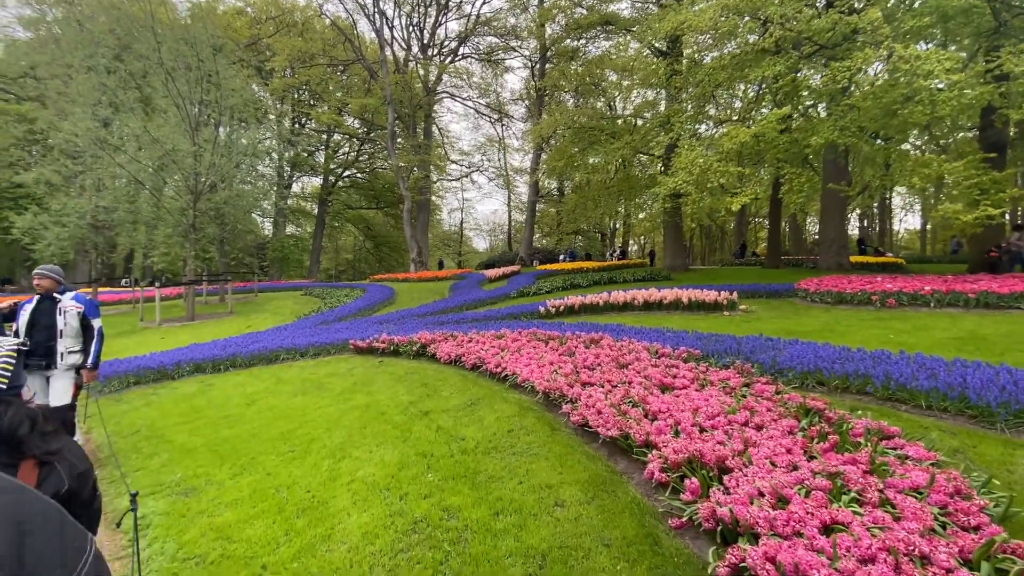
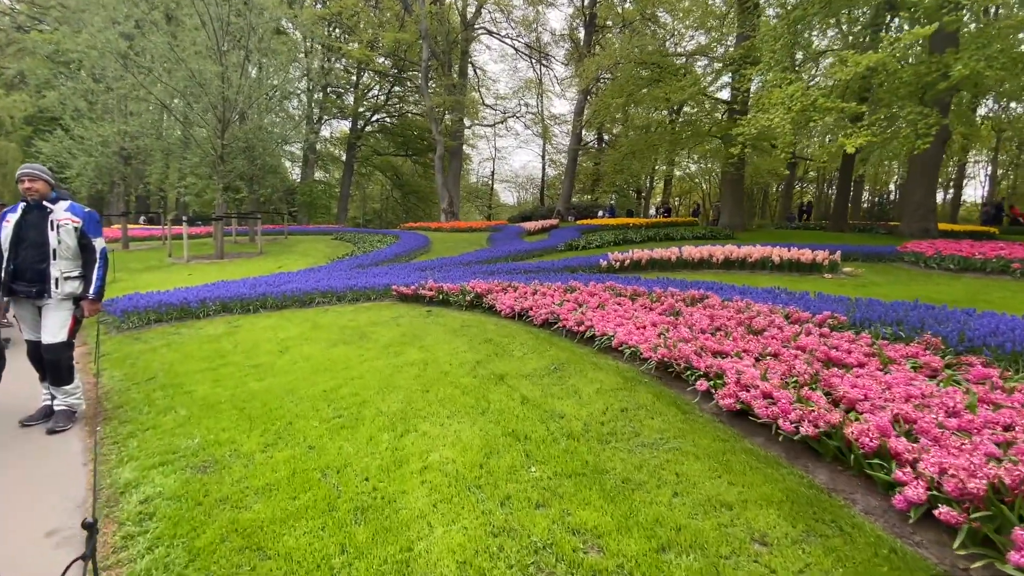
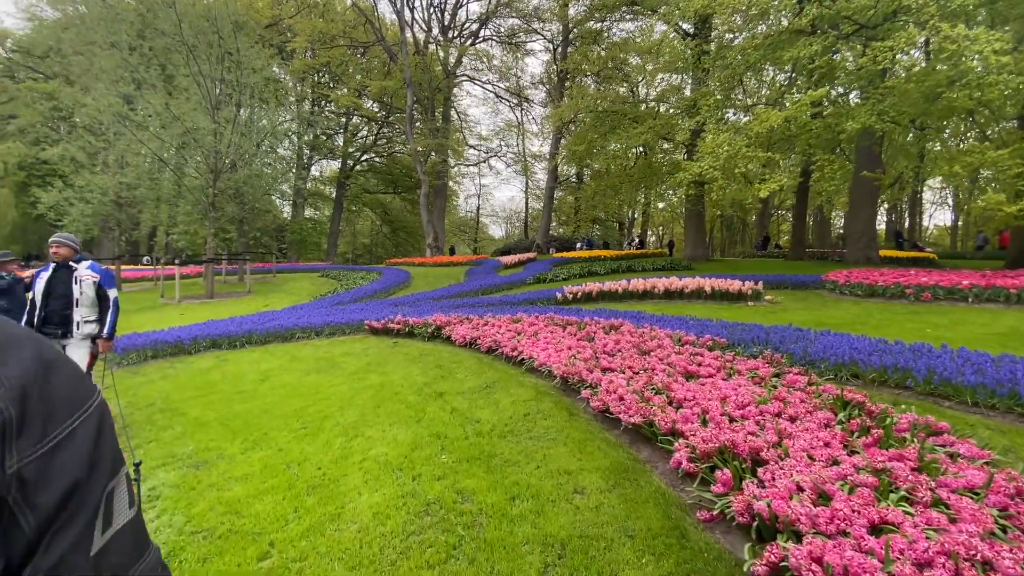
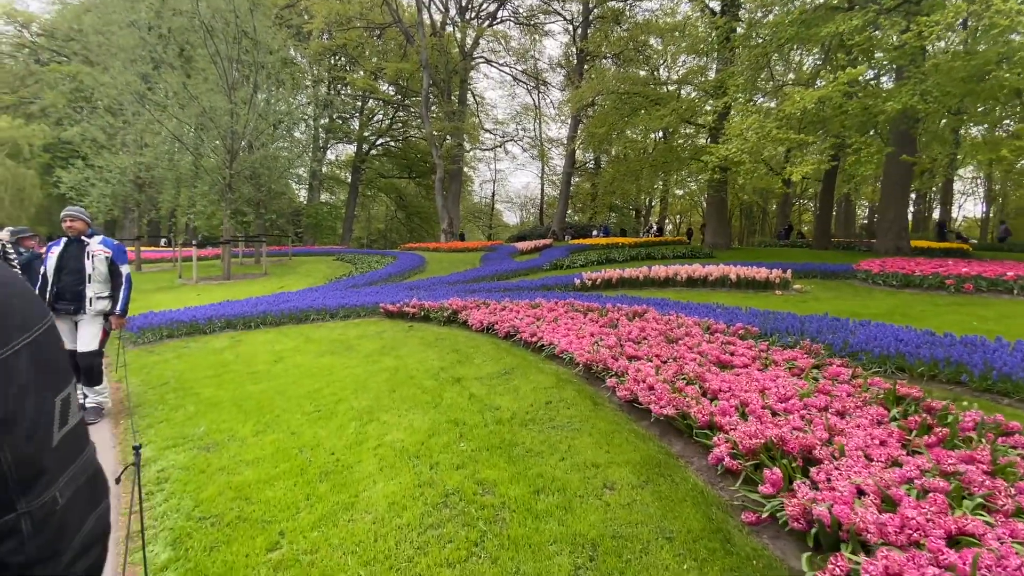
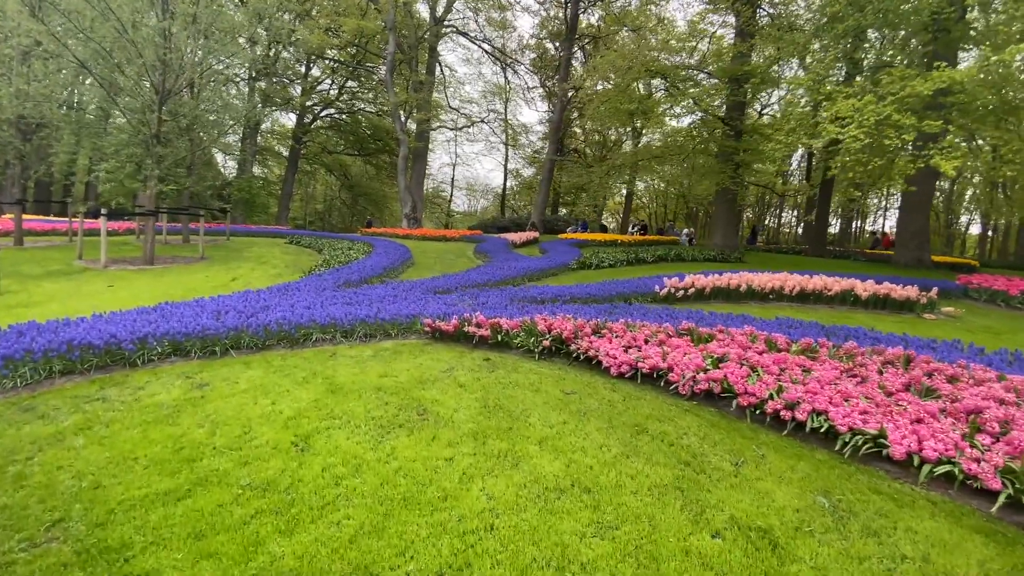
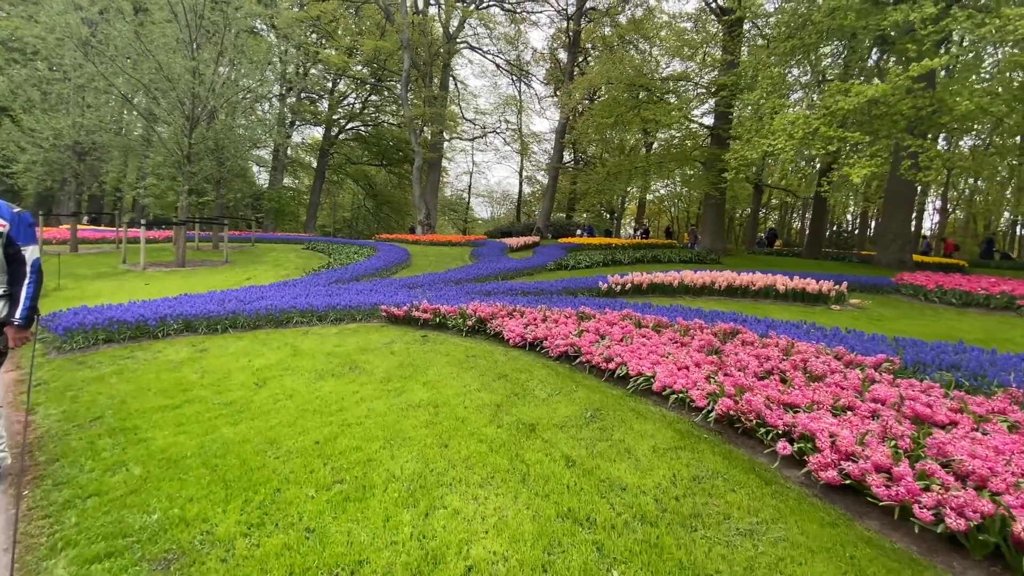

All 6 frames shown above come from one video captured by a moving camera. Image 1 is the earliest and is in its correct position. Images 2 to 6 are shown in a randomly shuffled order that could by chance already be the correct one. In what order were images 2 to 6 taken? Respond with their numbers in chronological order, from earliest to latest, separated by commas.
3, 4, 2, 6, 5
